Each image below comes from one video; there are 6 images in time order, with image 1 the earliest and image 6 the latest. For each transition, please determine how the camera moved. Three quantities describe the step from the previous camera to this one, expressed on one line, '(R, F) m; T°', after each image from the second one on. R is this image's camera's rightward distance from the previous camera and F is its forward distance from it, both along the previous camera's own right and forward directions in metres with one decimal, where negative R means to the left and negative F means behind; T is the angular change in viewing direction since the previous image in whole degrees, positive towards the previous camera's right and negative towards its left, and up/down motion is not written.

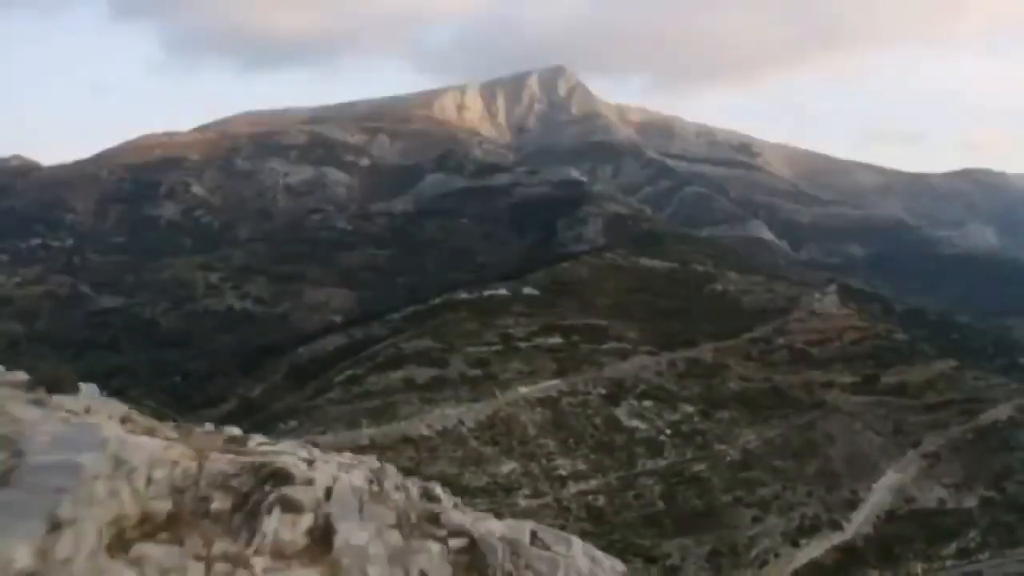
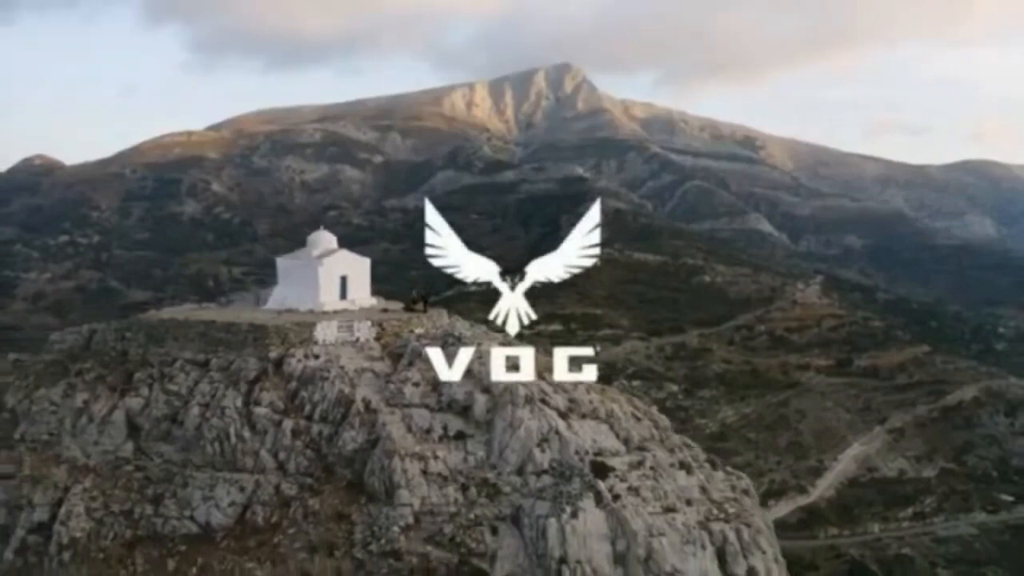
(+0.3, -5.5) m; -1°
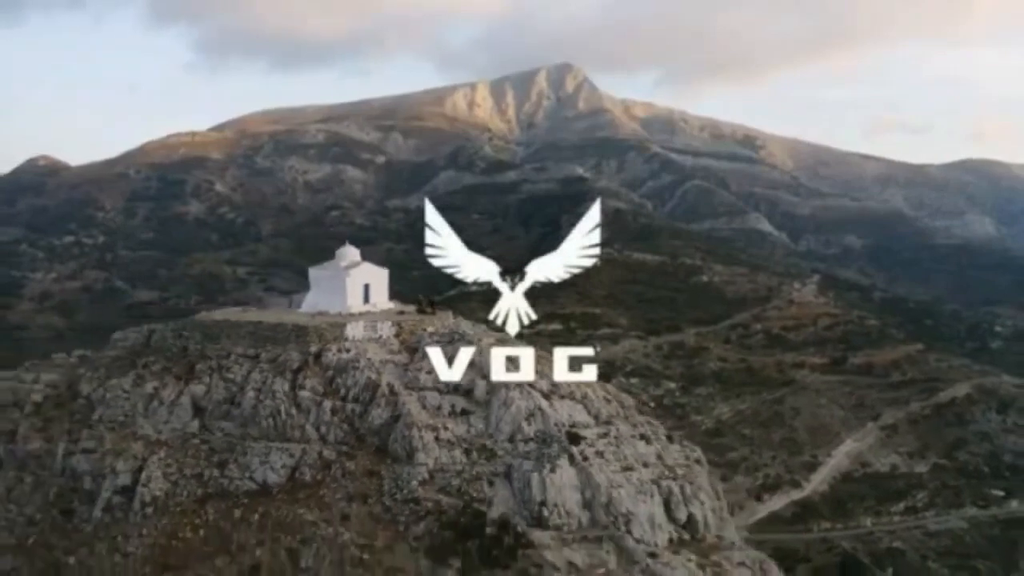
(0.0, -1.2) m; 0°
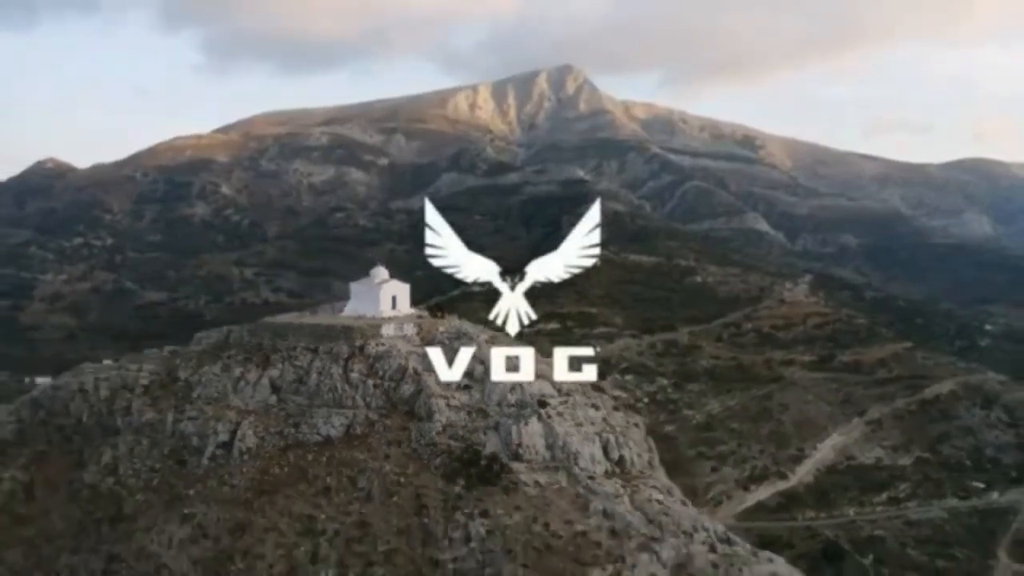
(+0.1, -2.5) m; 0°
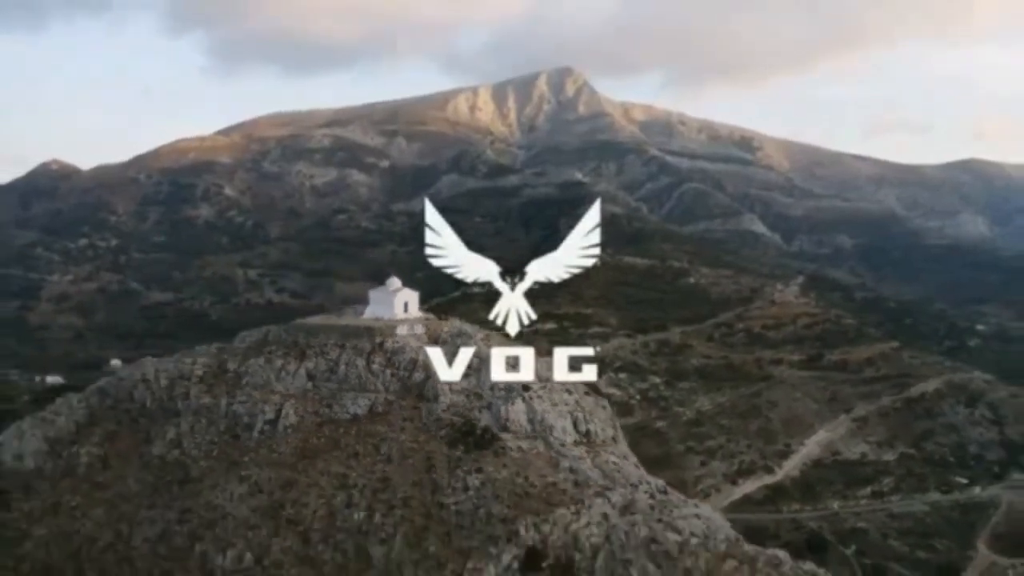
(+0.1, -2.1) m; 0°
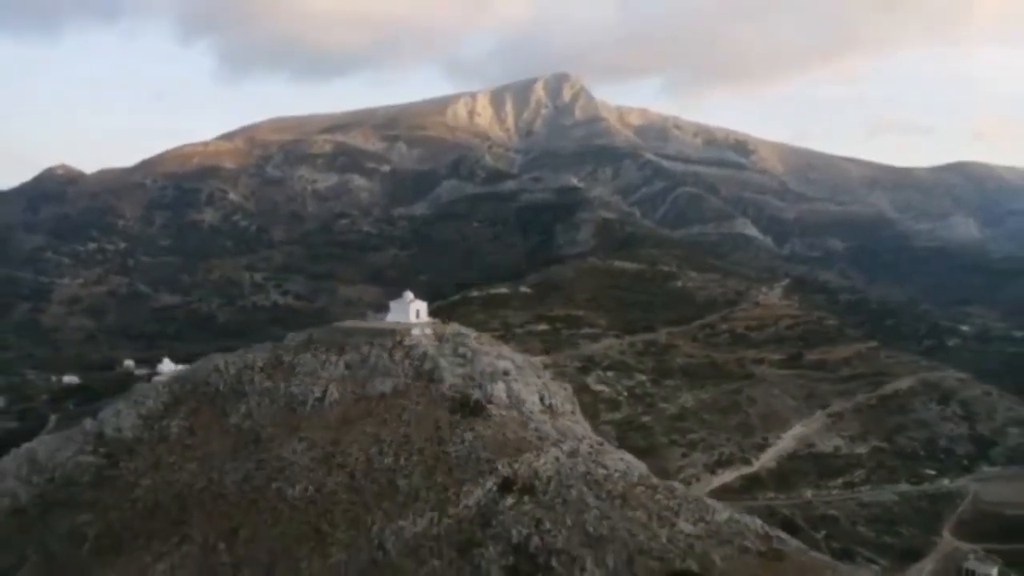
(+0.2, -3.9) m; 0°
